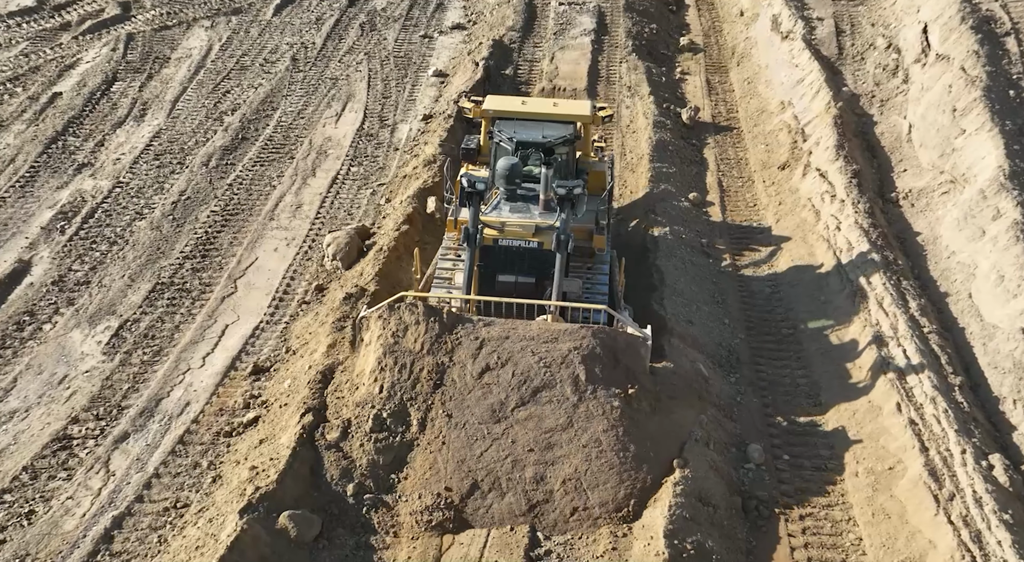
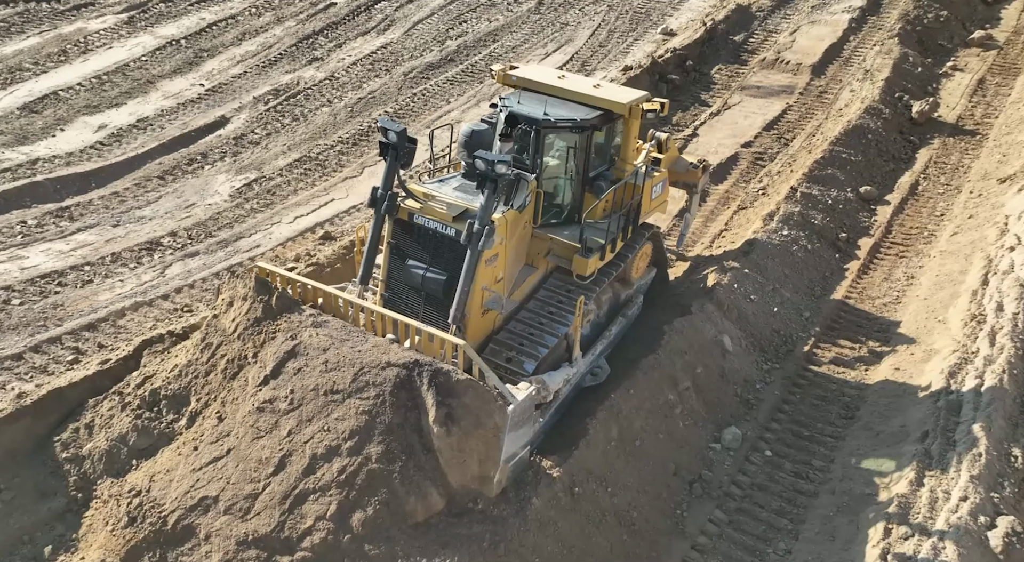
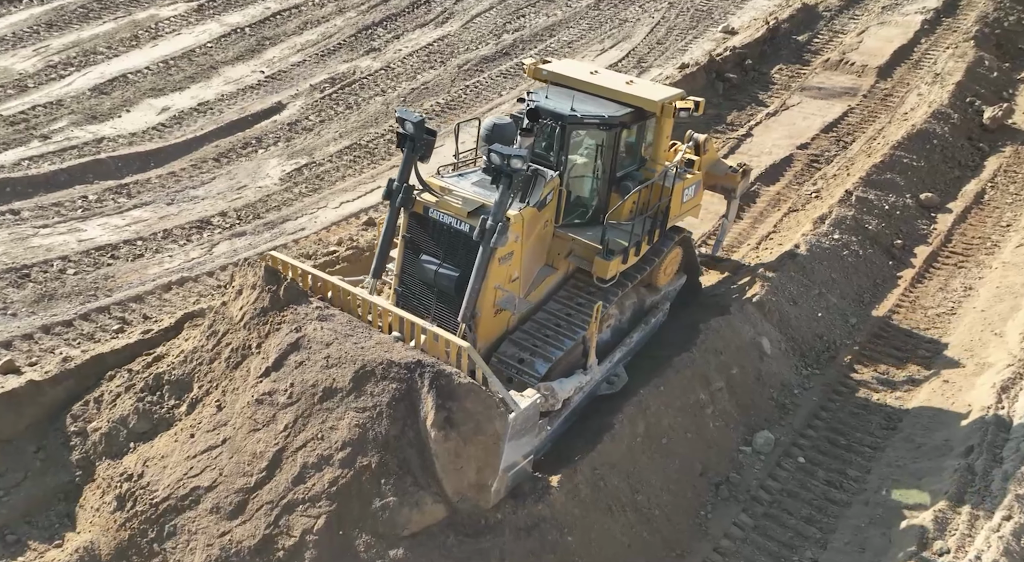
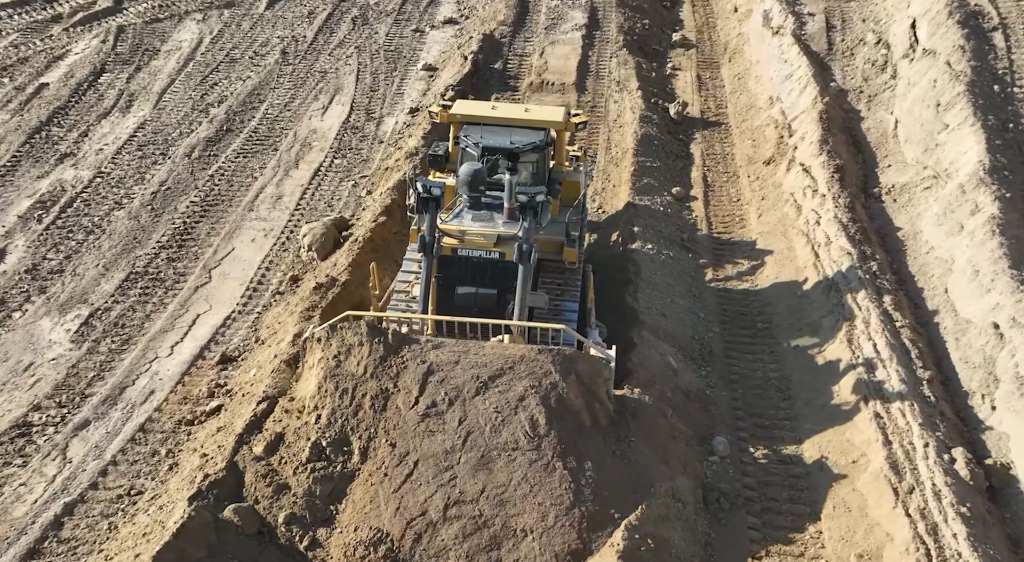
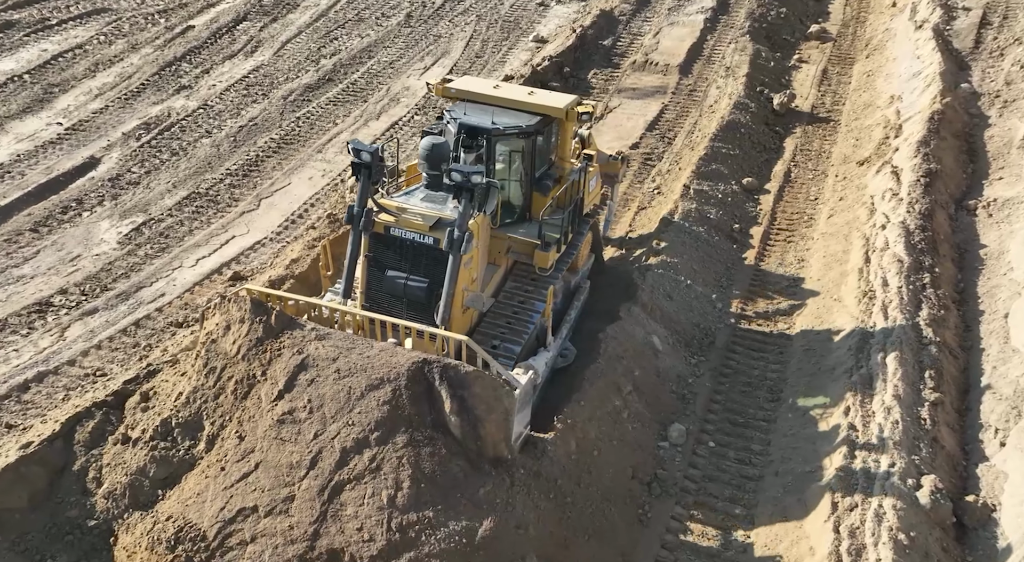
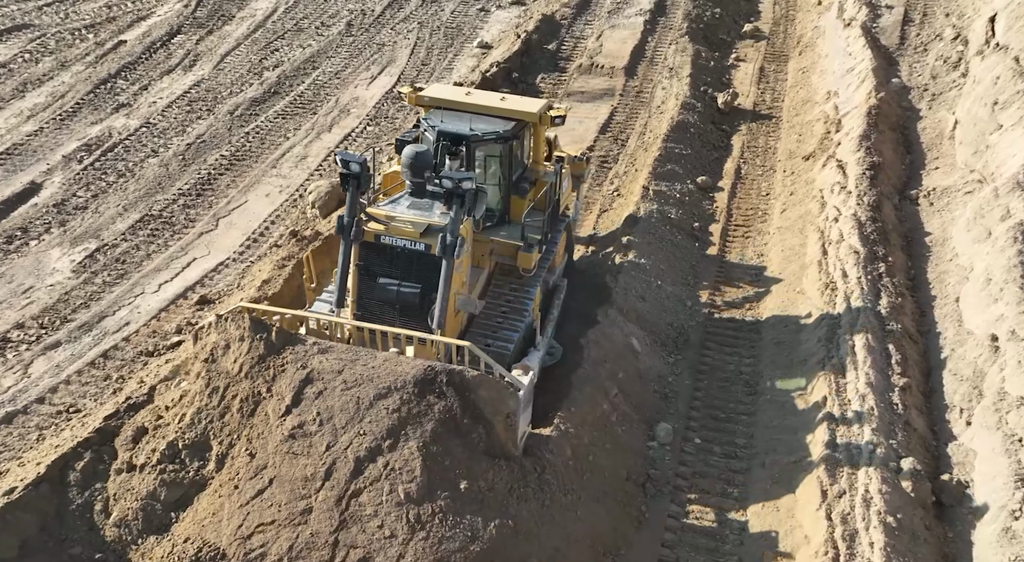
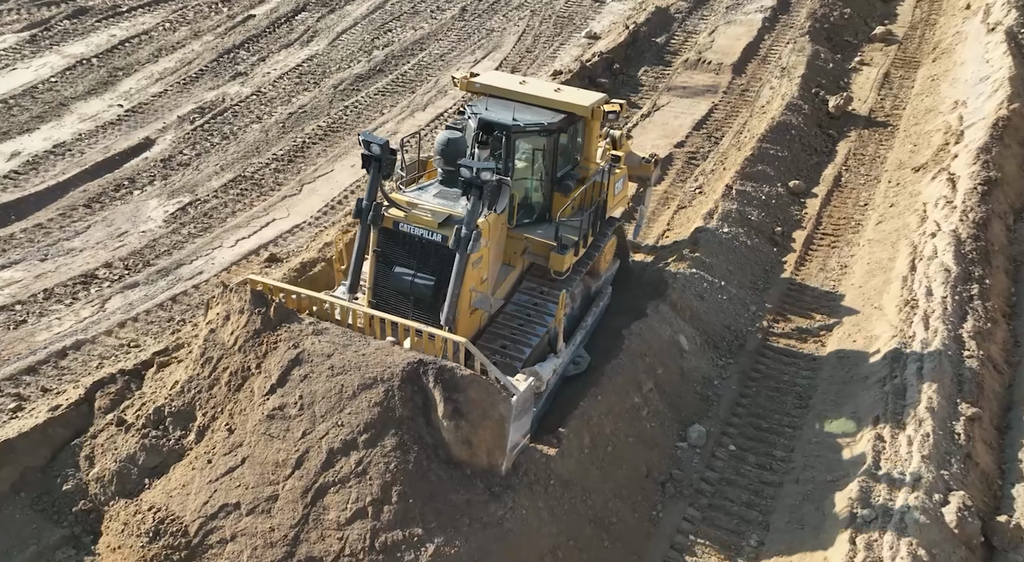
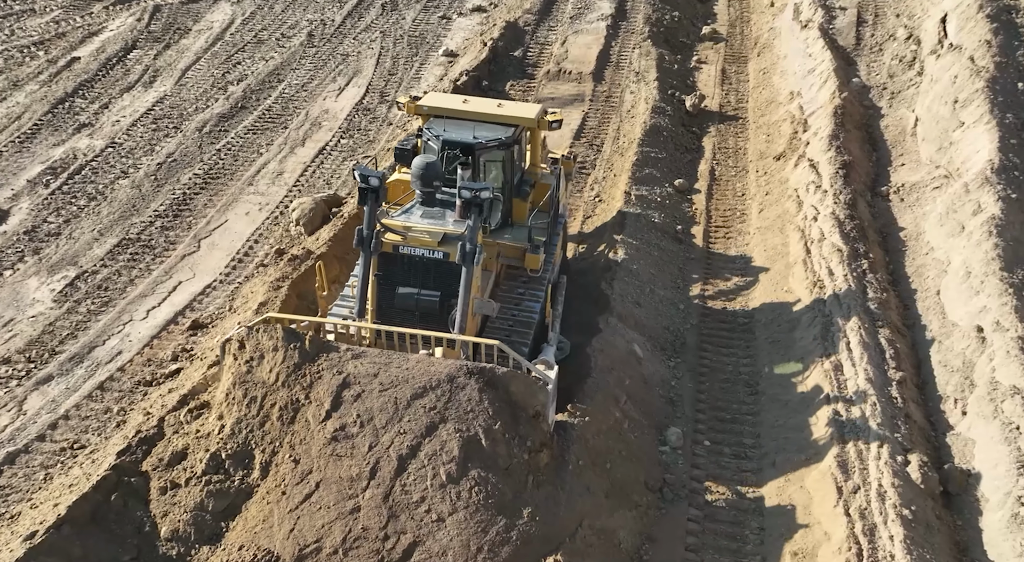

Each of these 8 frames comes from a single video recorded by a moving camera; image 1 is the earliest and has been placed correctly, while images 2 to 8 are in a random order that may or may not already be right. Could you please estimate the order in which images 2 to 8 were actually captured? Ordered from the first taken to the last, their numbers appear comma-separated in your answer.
4, 8, 6, 5, 7, 2, 3
